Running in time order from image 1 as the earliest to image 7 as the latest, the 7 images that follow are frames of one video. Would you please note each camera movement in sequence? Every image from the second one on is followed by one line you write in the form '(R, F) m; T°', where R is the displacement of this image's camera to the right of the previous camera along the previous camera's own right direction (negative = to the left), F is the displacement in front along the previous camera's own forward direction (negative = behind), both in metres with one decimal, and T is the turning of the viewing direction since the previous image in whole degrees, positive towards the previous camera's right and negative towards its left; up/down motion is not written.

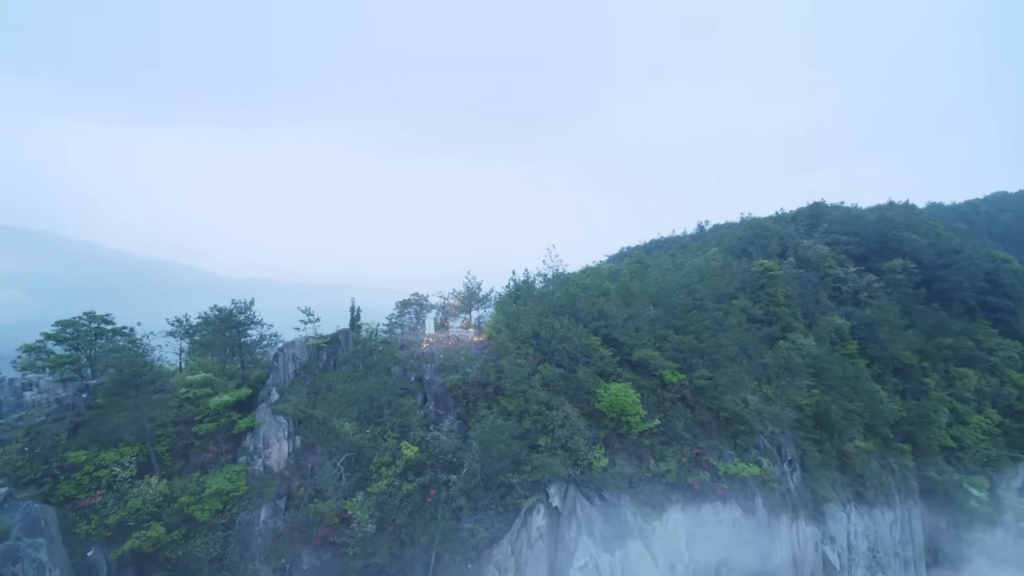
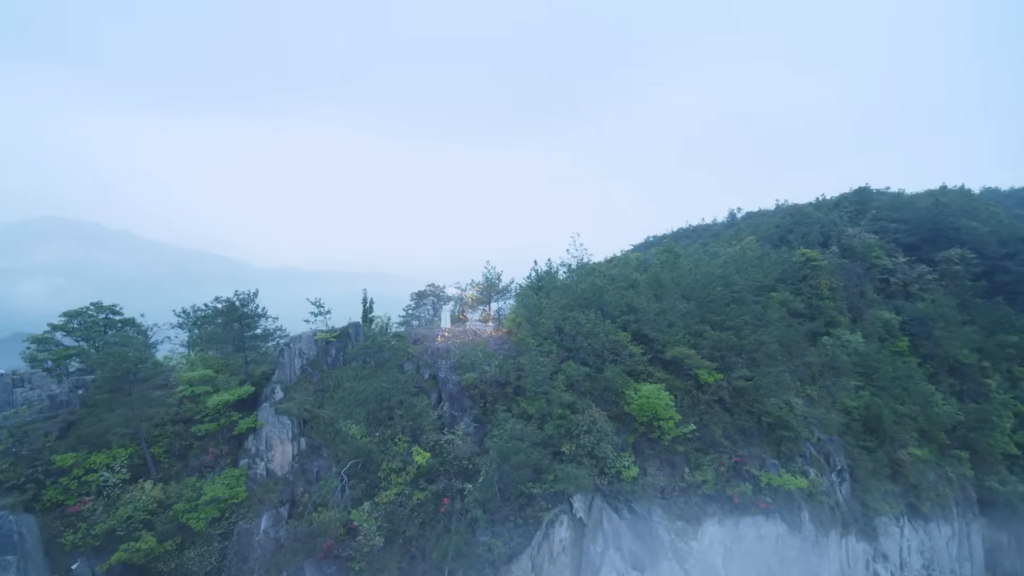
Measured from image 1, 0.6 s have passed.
(0.0, +1.9) m; -3°
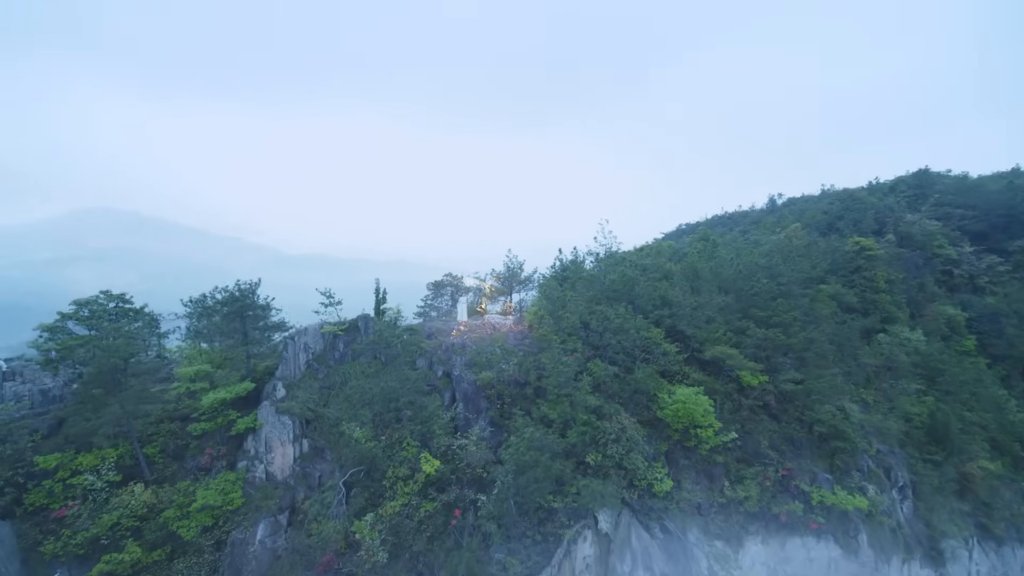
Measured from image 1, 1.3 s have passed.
(+0.2, +1.9) m; -4°
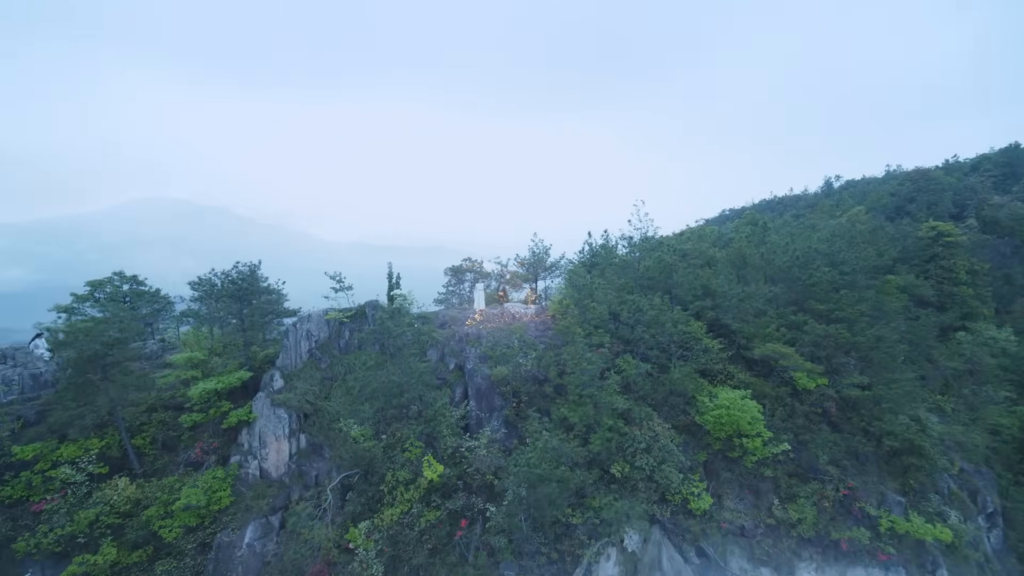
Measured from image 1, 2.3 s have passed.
(+0.6, +2.0) m; -5°
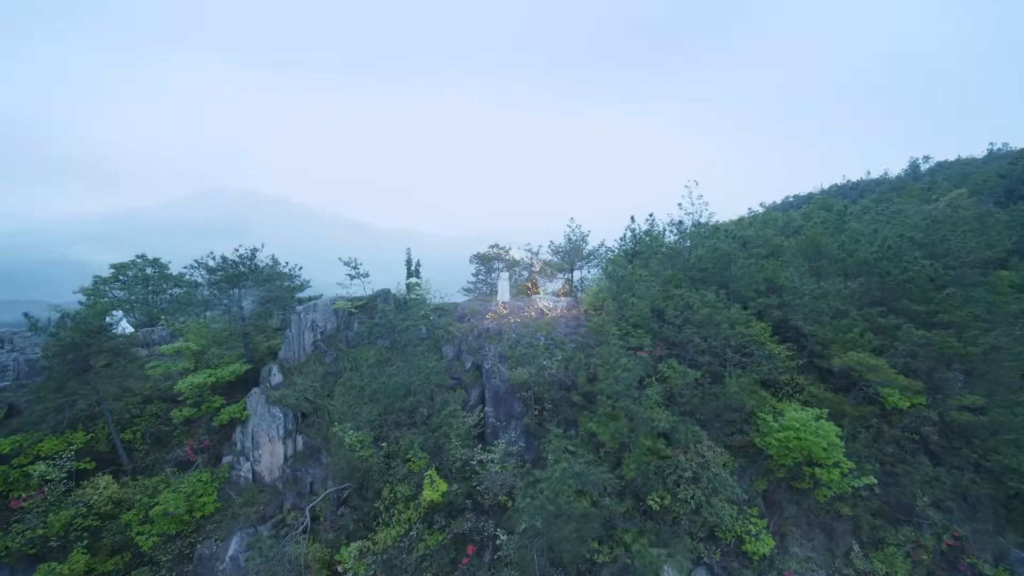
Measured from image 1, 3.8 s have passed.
(+0.7, +2.3) m; -6°
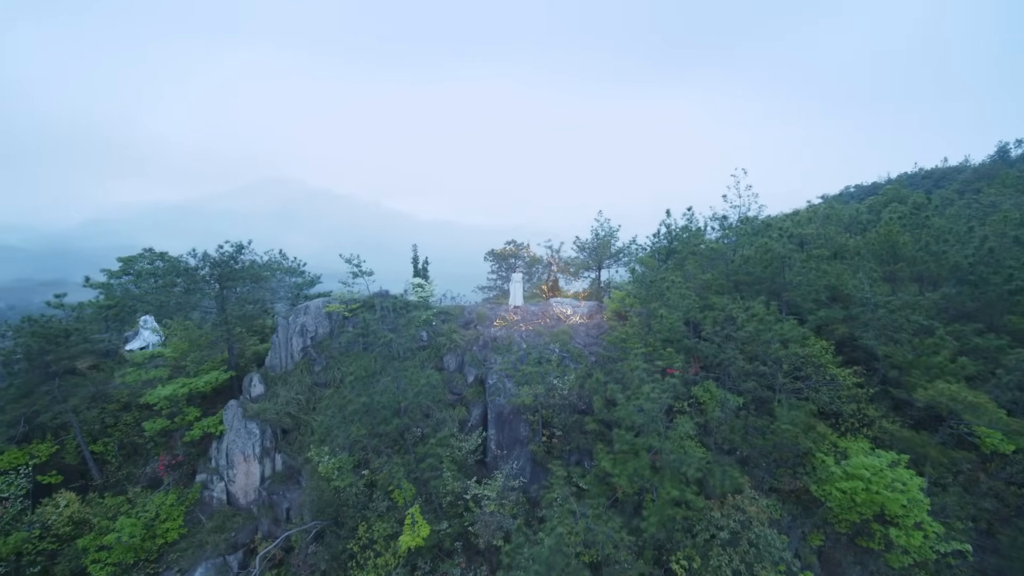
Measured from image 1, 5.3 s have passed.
(+0.9, +2.0) m; -5°
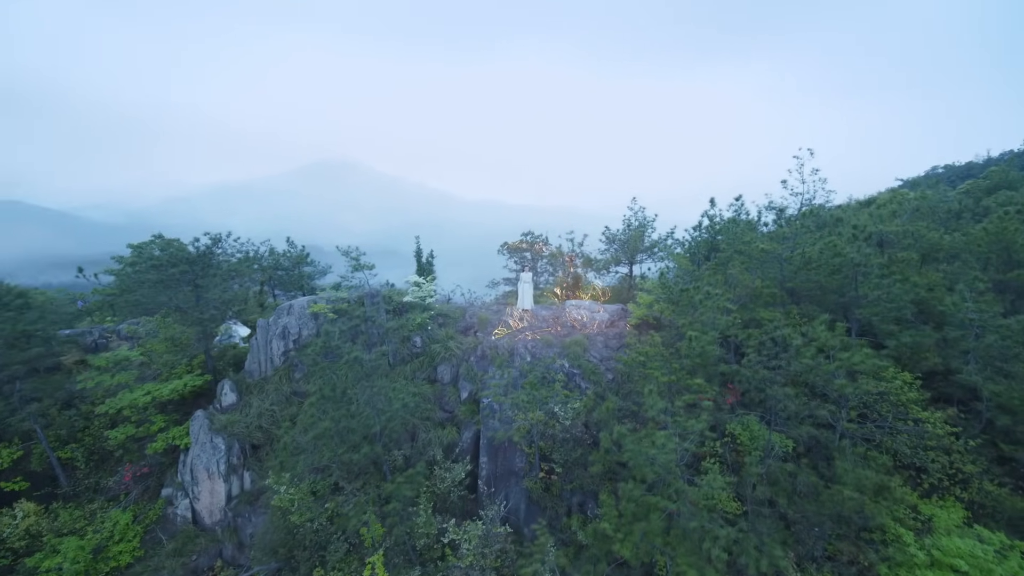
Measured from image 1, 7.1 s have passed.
(+1.2, +2.1) m; -6°
